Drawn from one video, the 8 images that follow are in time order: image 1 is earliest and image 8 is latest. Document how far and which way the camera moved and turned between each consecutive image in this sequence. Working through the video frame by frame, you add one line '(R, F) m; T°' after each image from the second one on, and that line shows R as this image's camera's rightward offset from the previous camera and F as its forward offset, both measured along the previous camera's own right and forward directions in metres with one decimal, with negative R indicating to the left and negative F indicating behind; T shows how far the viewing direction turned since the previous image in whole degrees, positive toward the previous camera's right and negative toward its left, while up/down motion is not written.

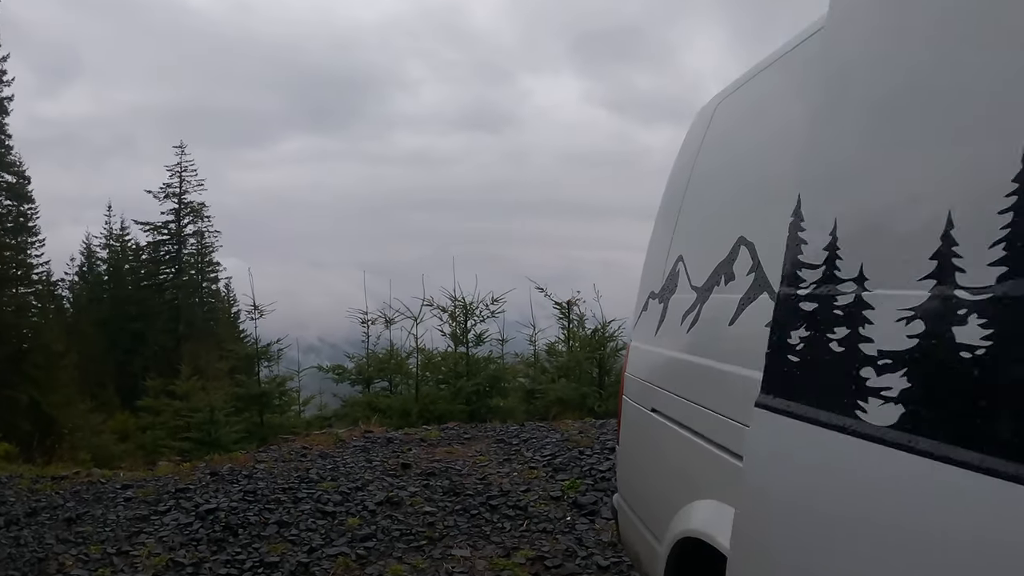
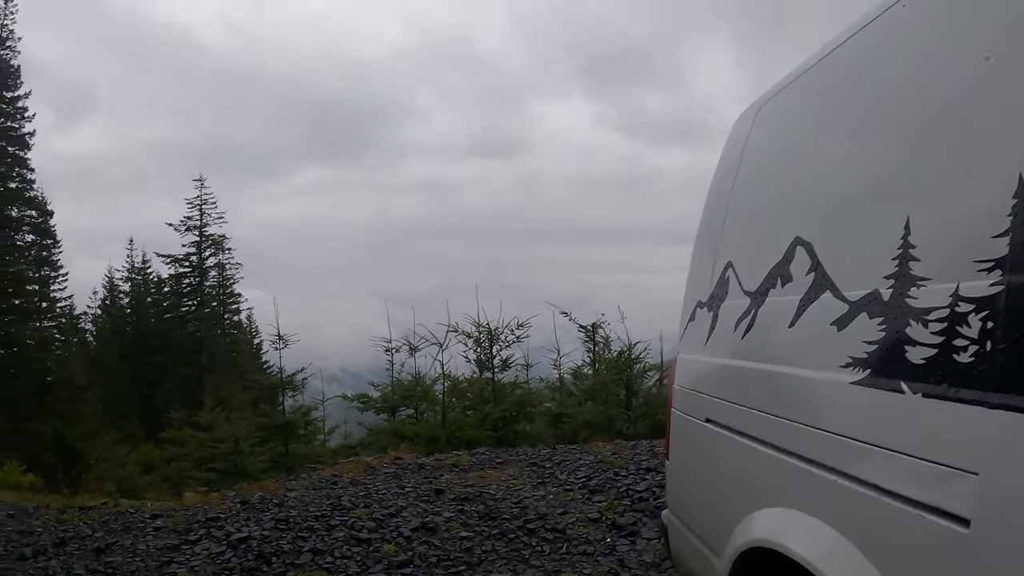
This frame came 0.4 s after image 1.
(0.0, +0.1) m; -1°
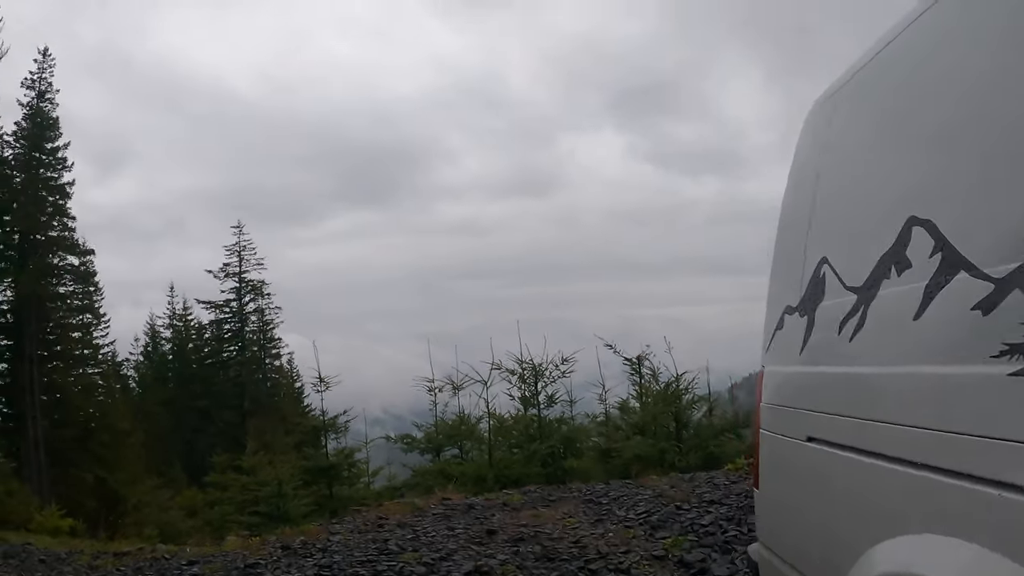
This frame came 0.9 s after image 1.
(0.0, +0.3) m; -2°
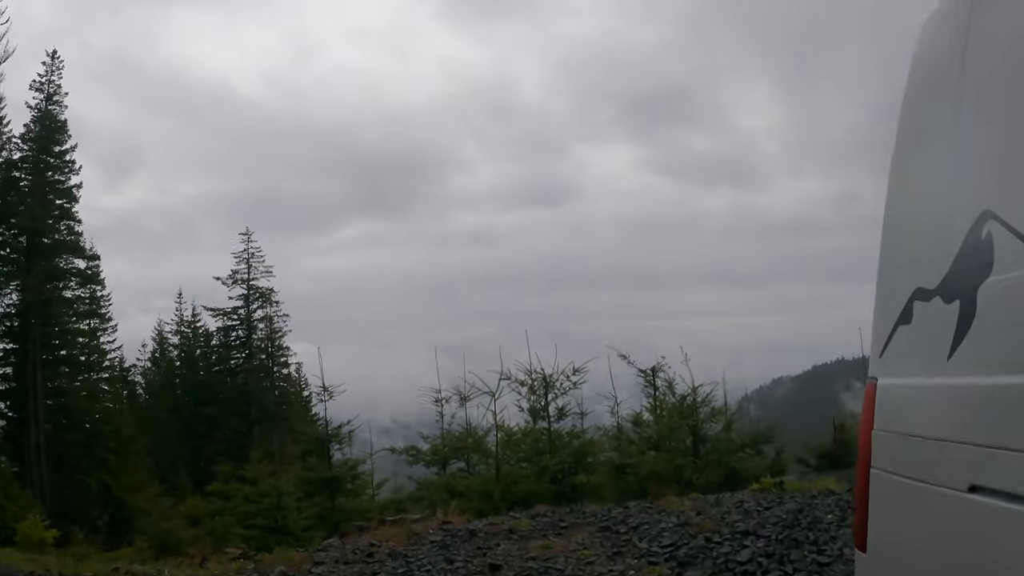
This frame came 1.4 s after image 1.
(0.0, +0.7) m; 0°
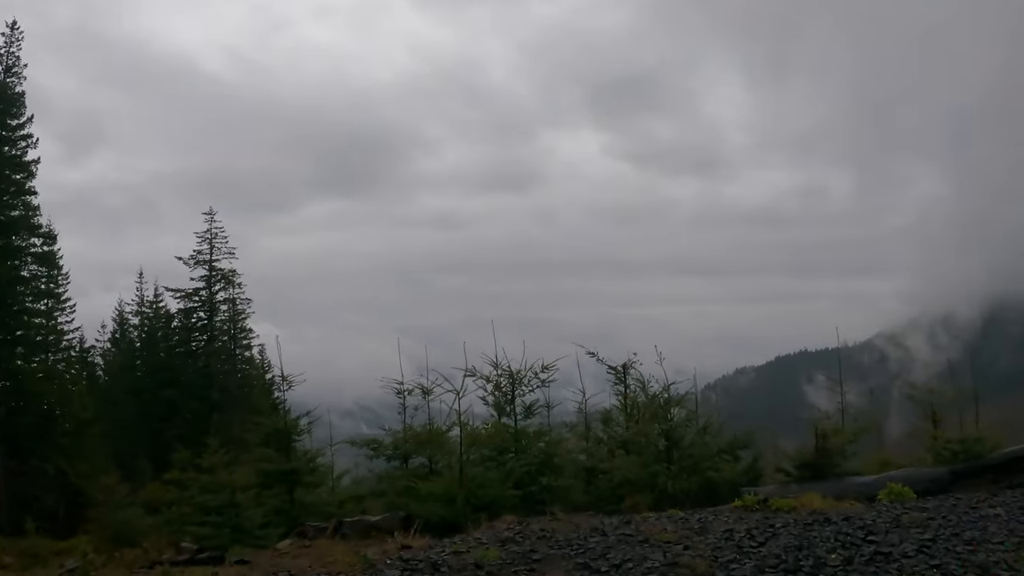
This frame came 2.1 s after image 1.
(0.0, +0.6) m; +1°
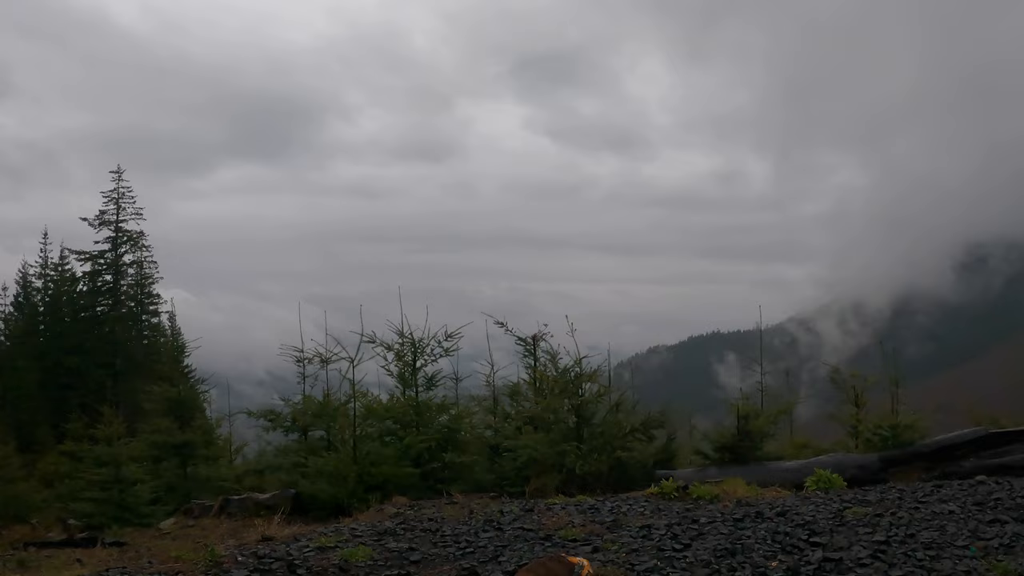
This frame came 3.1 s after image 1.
(+0.1, +1.0) m; +3°
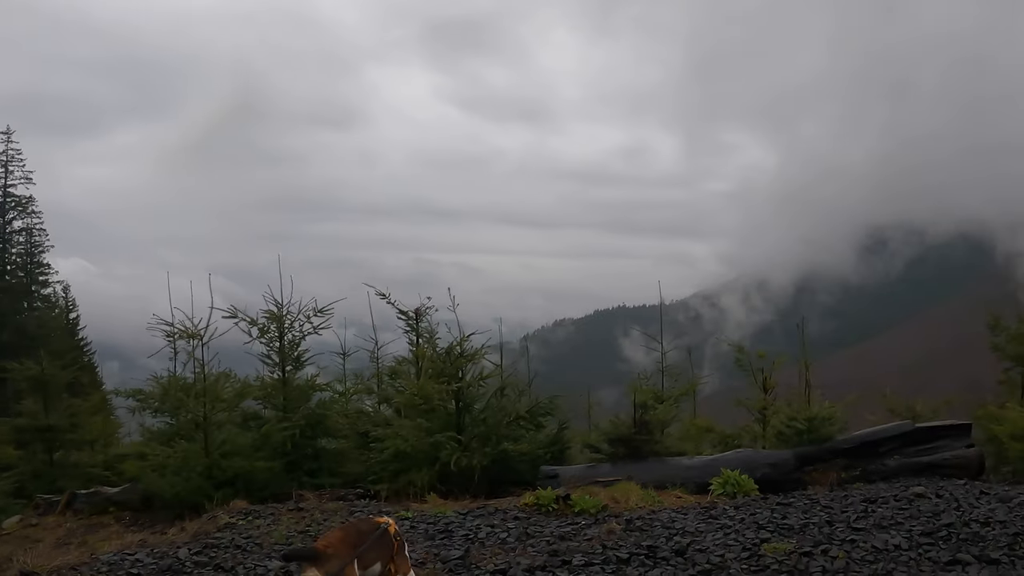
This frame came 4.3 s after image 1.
(+0.3, +1.3) m; +4°
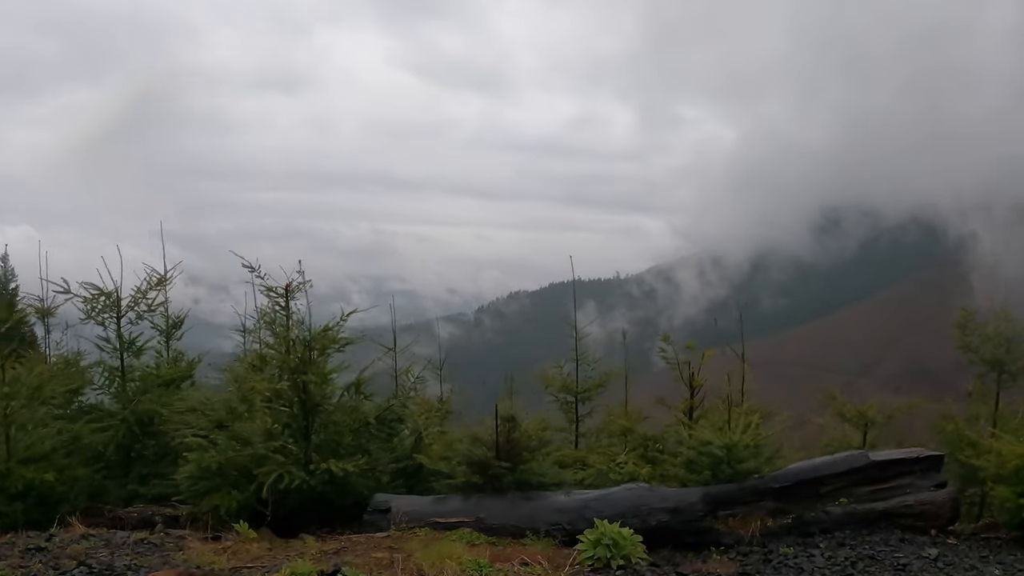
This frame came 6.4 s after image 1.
(+0.6, +2.2) m; +2°
